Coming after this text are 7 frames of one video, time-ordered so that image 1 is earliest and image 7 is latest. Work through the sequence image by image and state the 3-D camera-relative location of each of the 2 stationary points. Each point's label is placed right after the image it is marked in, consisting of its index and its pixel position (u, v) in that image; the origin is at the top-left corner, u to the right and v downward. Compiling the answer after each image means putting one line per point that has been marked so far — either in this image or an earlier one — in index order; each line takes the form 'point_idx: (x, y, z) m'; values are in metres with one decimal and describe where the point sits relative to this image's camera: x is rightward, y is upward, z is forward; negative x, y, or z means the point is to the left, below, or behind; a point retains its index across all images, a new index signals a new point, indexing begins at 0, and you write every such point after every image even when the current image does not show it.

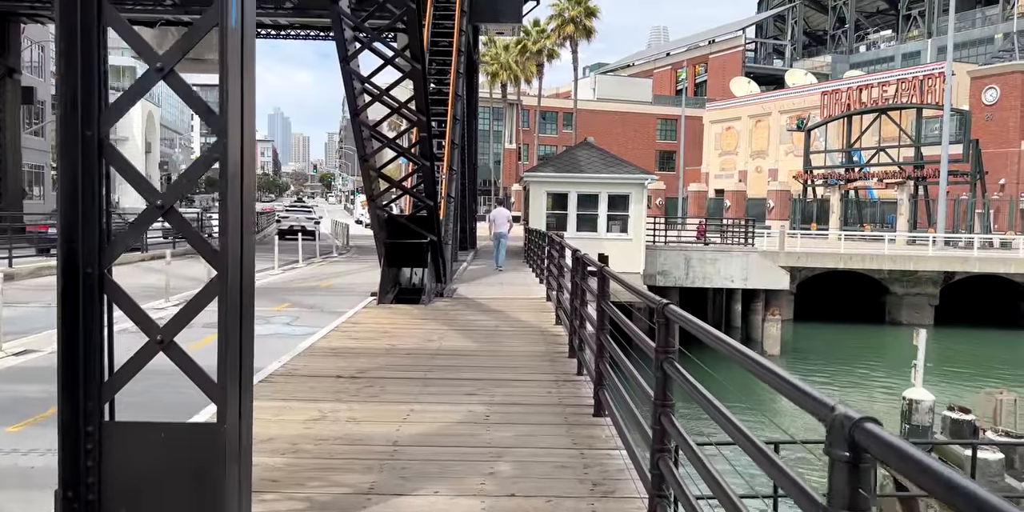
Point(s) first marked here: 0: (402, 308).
0: (-1.5, -0.7, +10.1) m
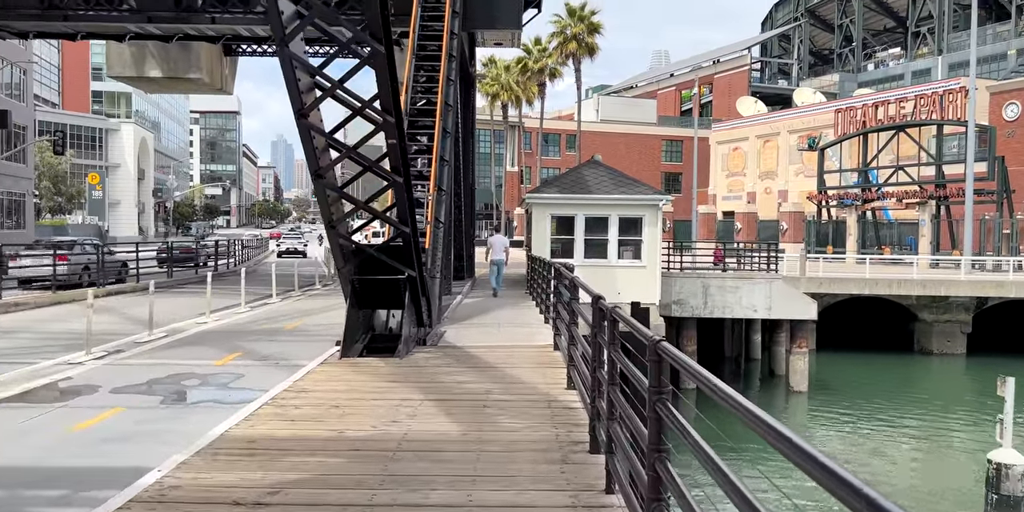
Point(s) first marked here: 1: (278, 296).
0: (-1.5, -1.2, +7.9) m
1: (-5.5, -1.0, +17.5) m
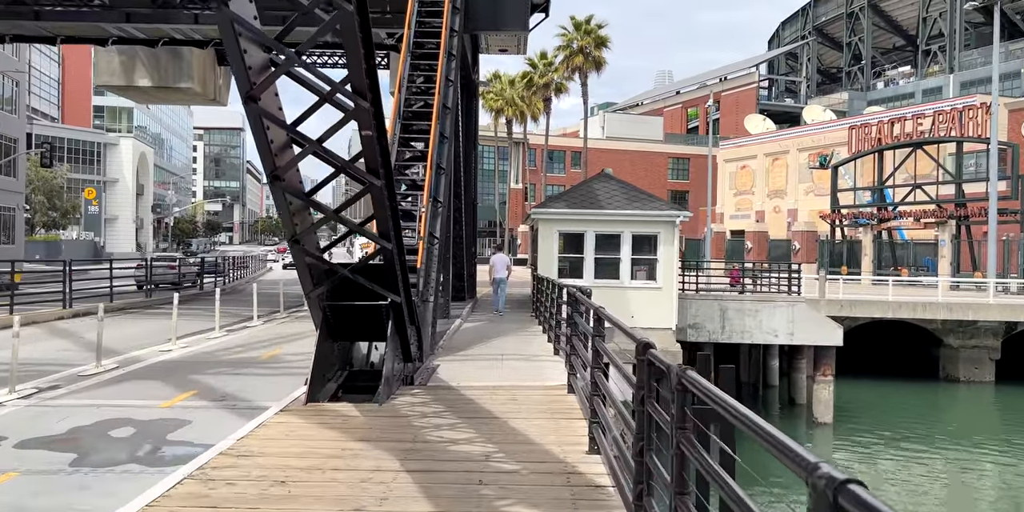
0: (-1.5, -1.4, +6.4) m
1: (-5.4, -1.4, +16.0) m
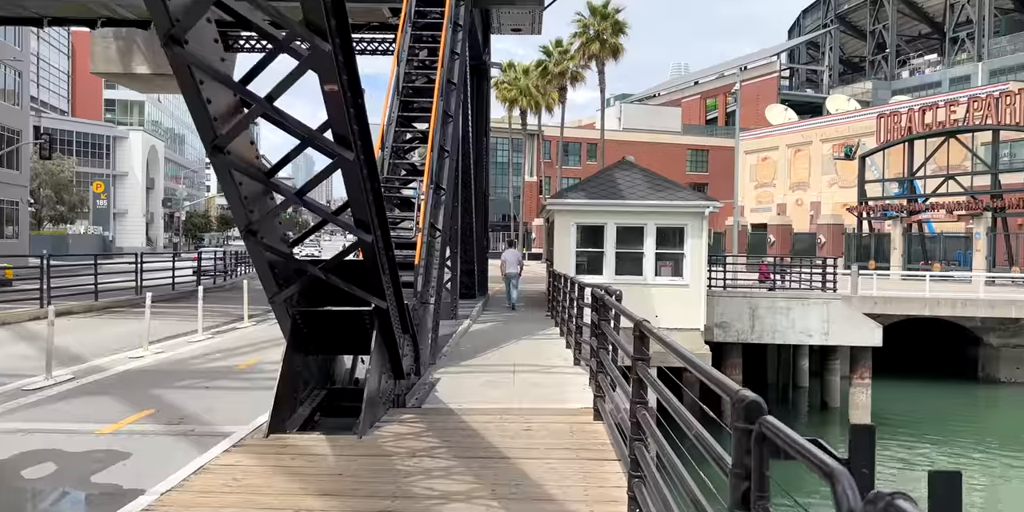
0: (-1.4, -1.3, +5.0) m
1: (-5.2, -1.3, +14.7) m
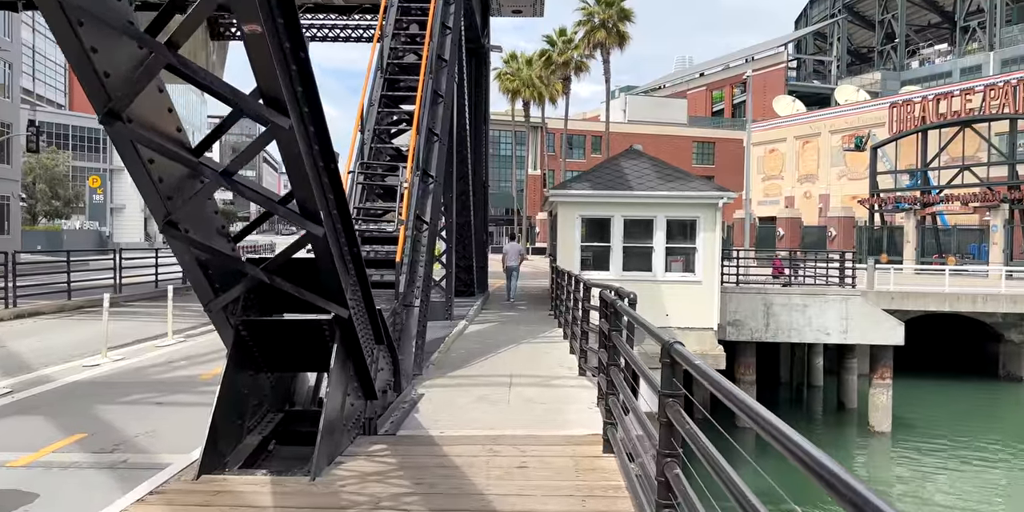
0: (-1.4, -1.3, +4.0) m
1: (-5.2, -1.2, +13.7) m
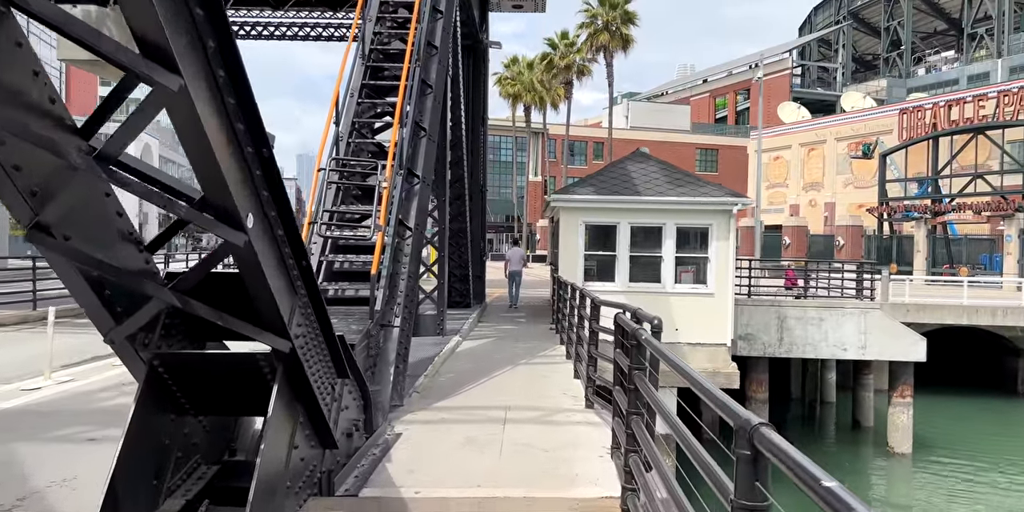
0: (-1.5, -1.4, +2.9) m
1: (-5.2, -1.3, +12.6) m
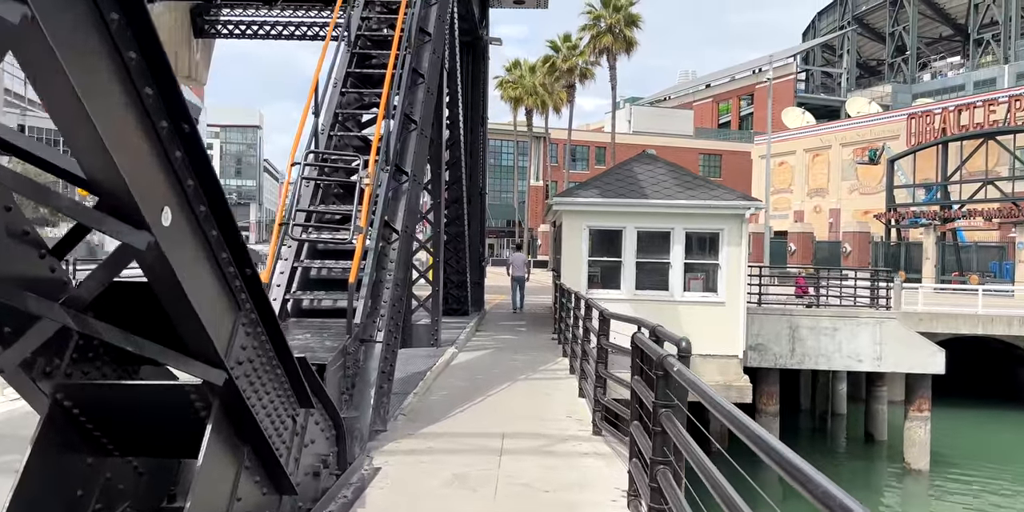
0: (-1.5, -1.4, +2.1) m
1: (-5.2, -1.4, +11.9) m
